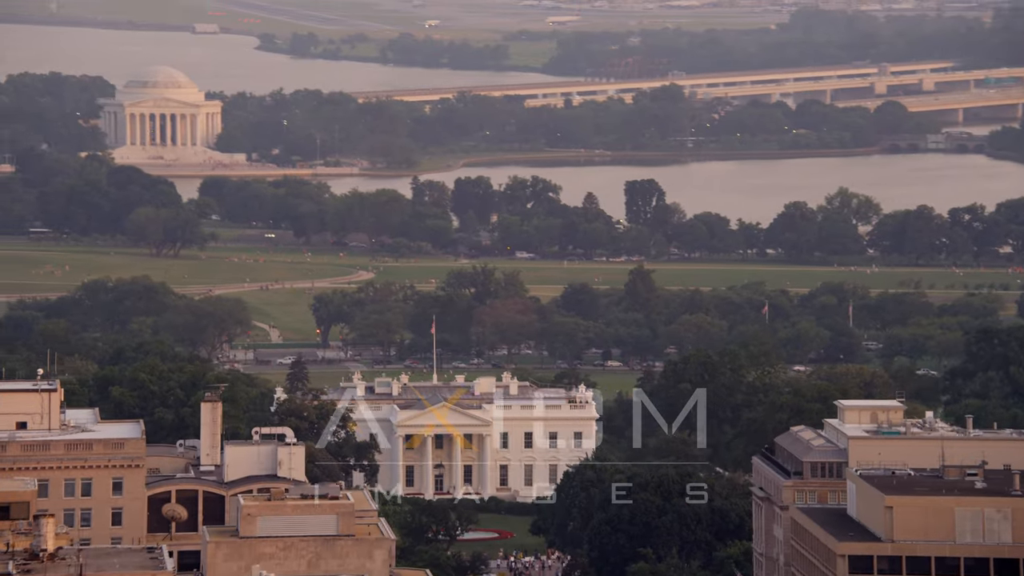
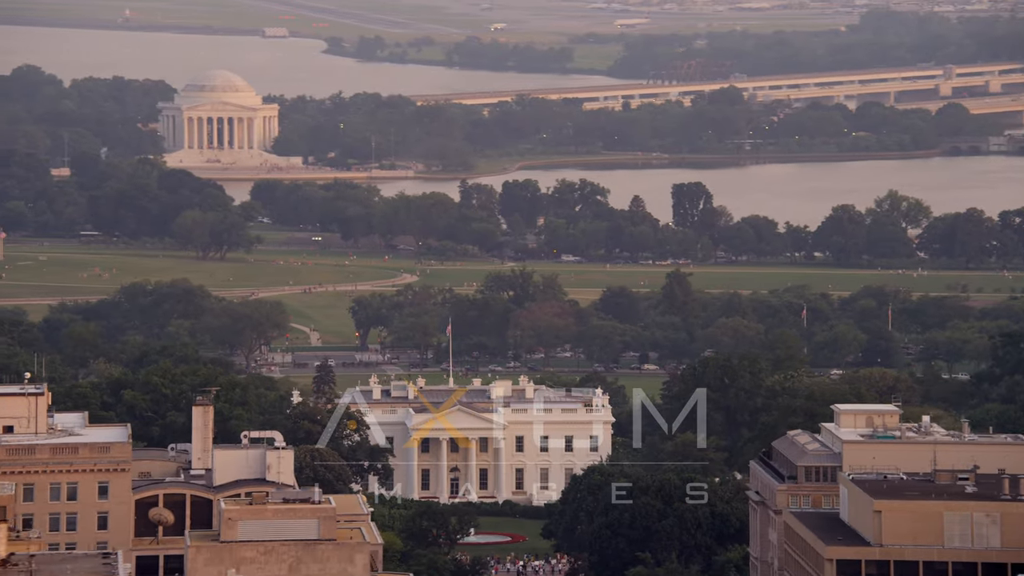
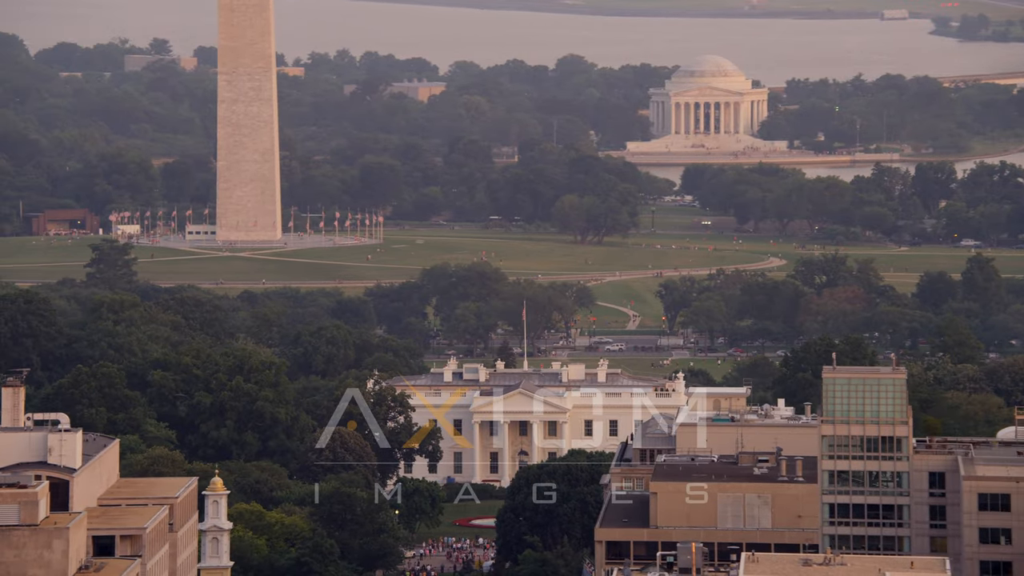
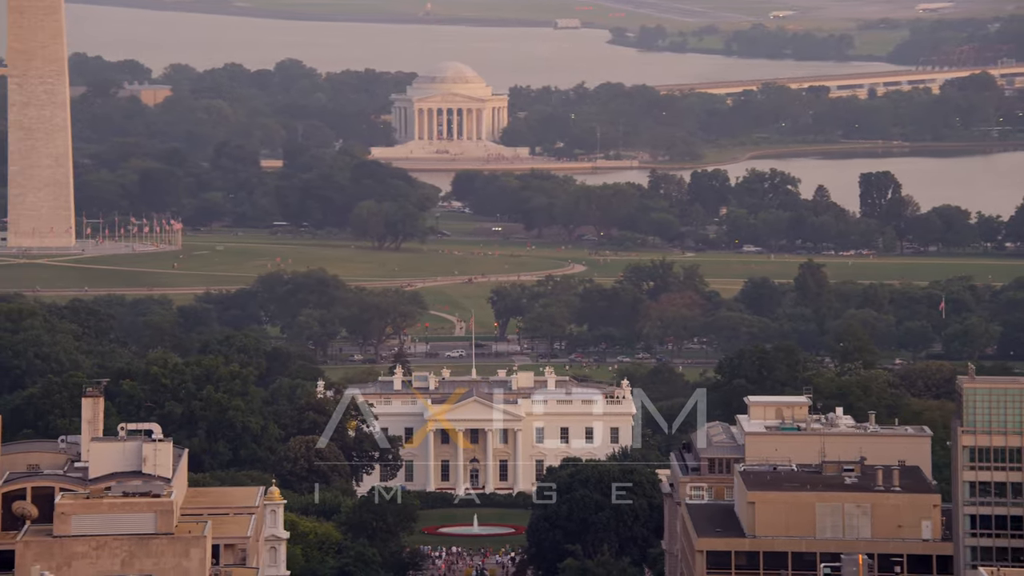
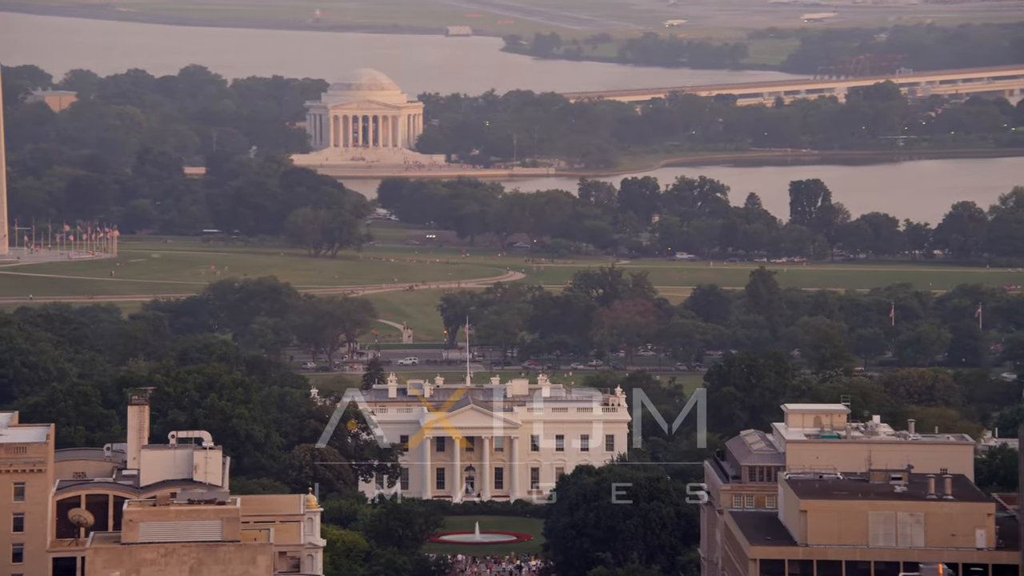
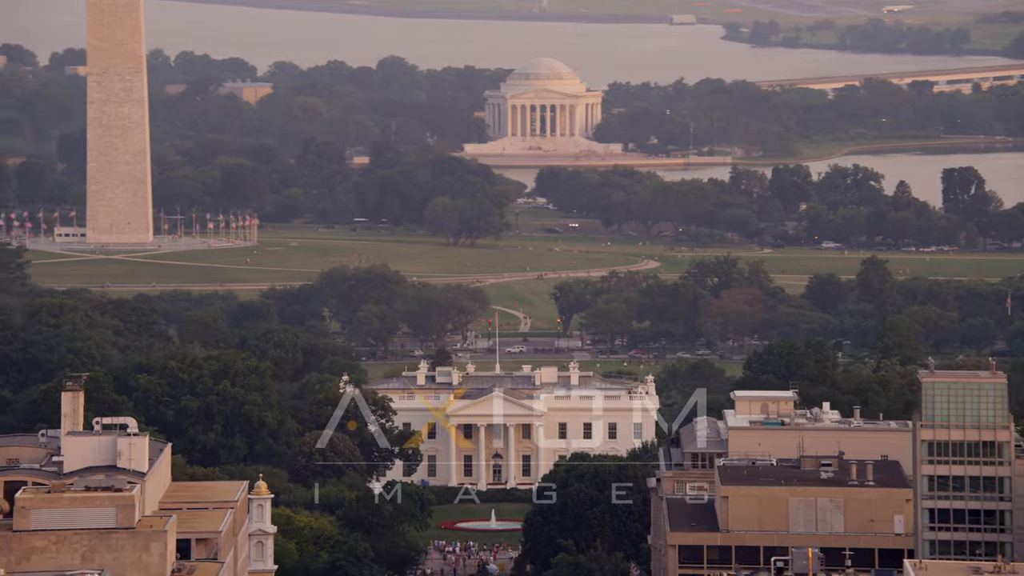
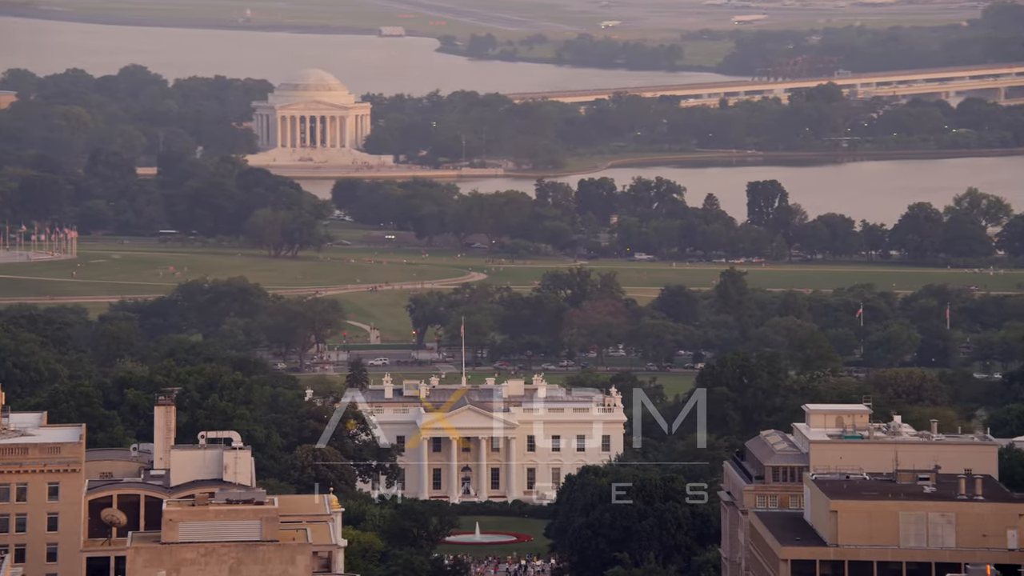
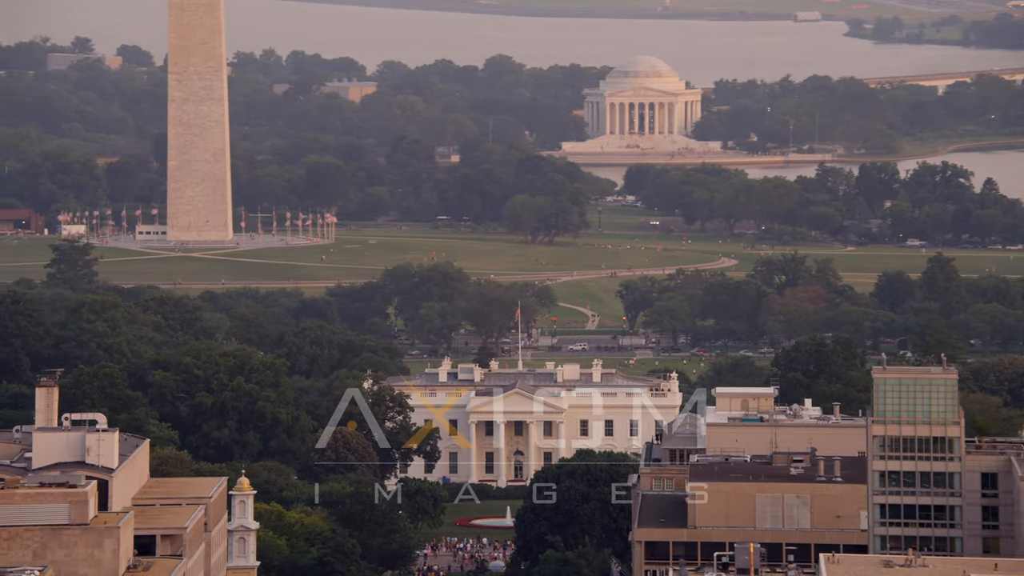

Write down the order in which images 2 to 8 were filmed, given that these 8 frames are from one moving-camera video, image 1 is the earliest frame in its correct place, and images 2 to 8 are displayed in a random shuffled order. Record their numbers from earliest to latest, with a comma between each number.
2, 7, 5, 4, 6, 8, 3
